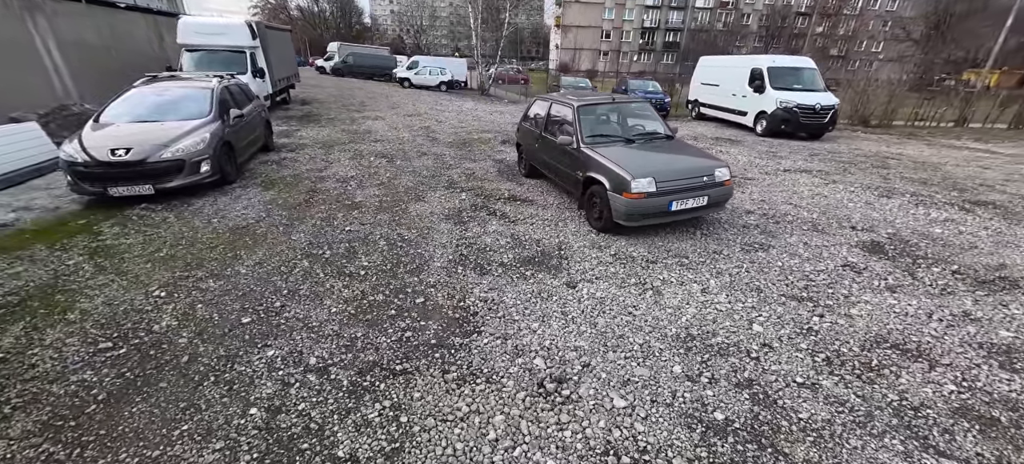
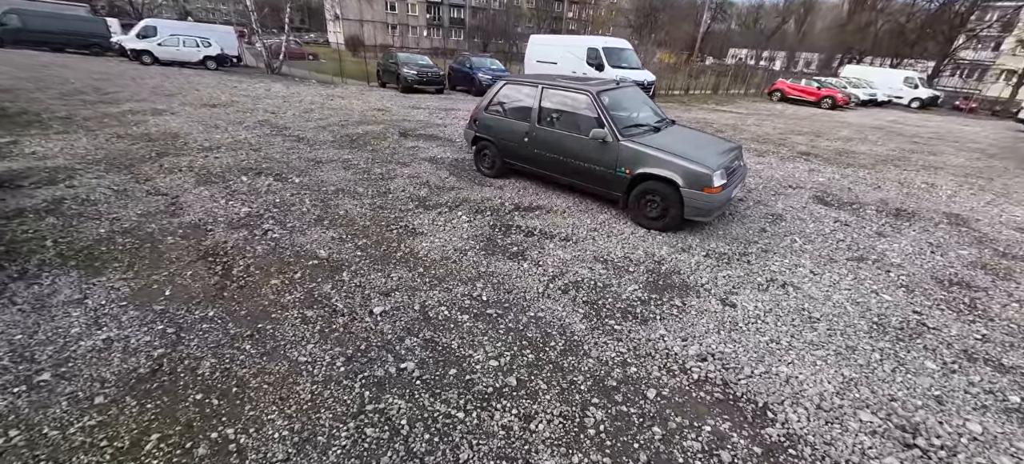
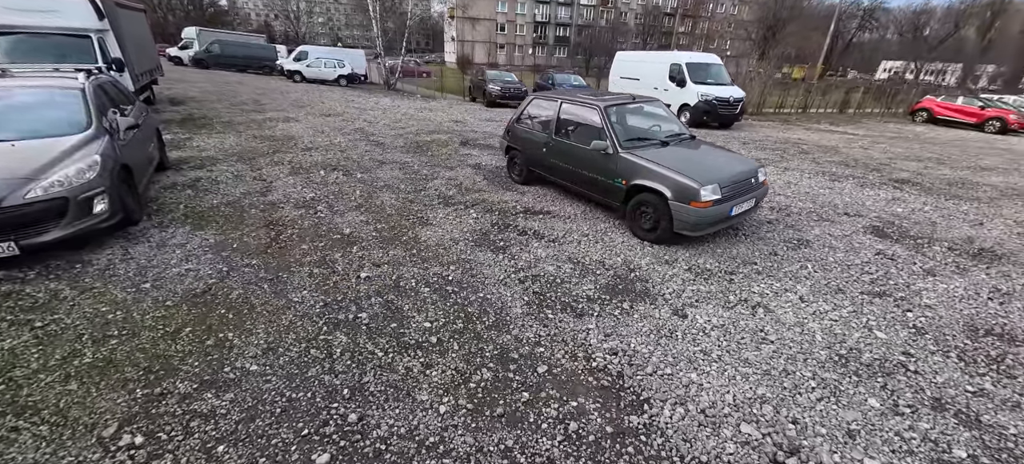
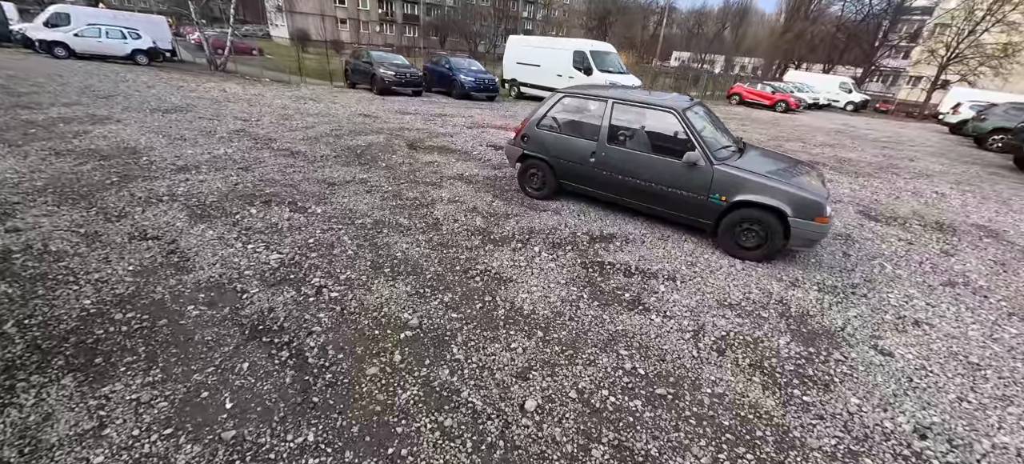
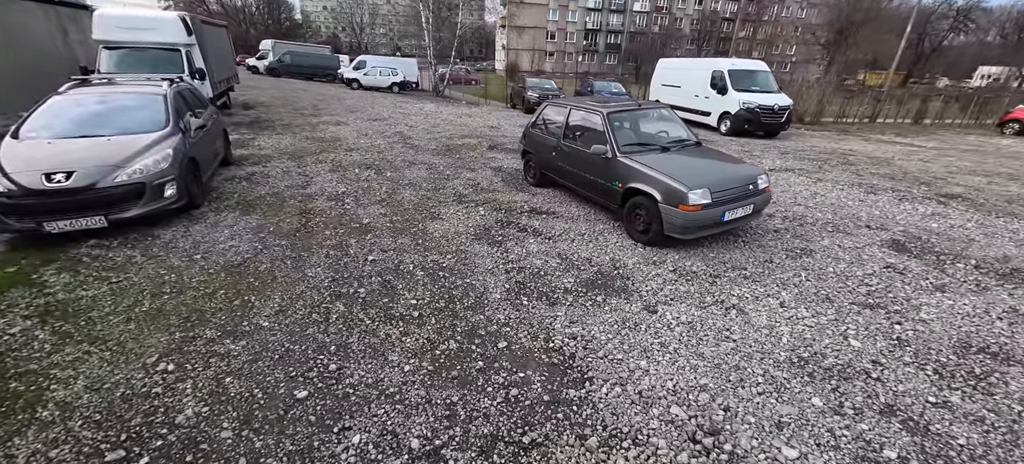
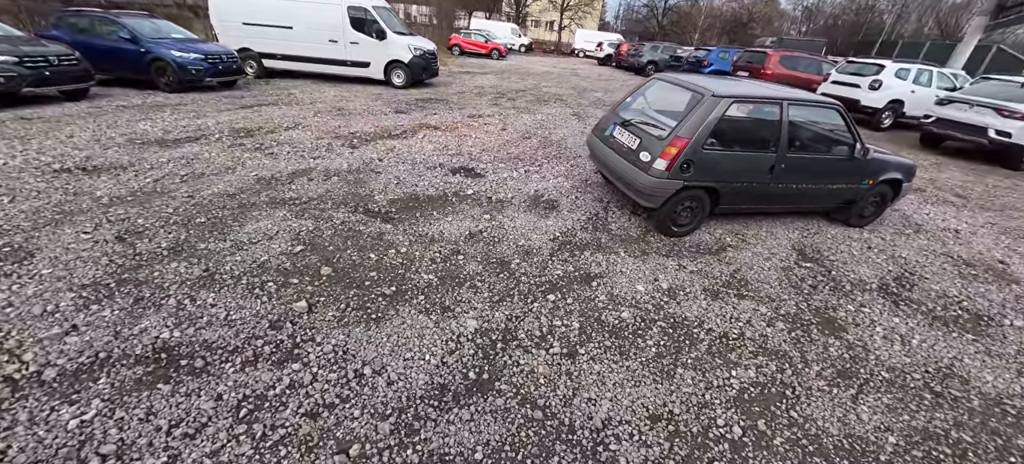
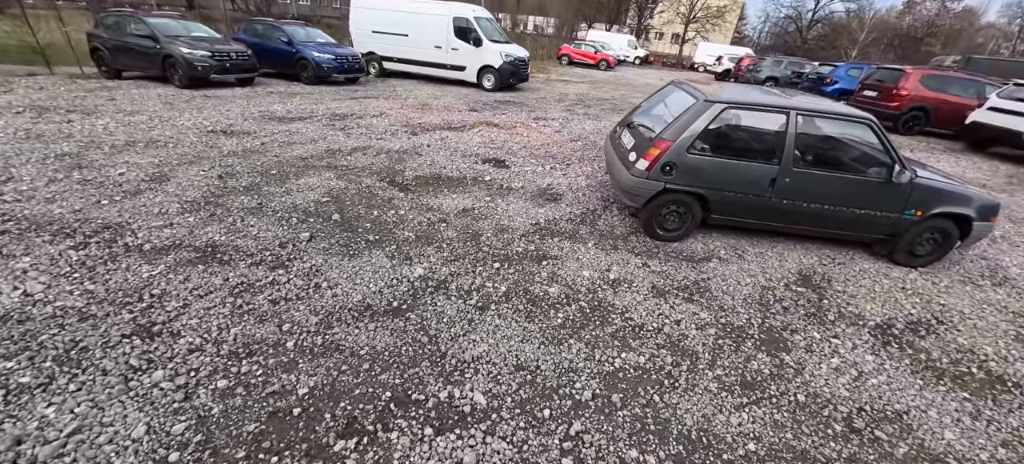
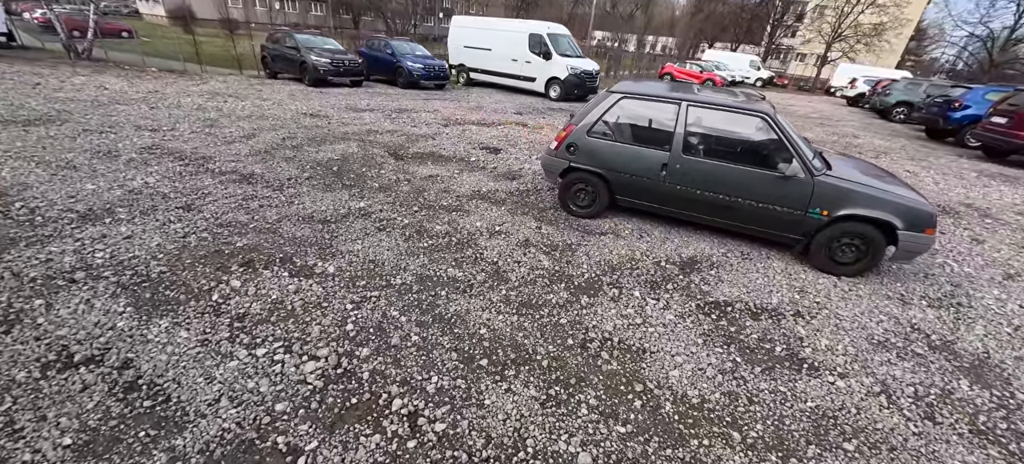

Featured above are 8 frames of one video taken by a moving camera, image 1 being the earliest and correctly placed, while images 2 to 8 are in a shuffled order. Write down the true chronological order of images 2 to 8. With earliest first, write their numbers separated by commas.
5, 3, 2, 4, 8, 7, 6
